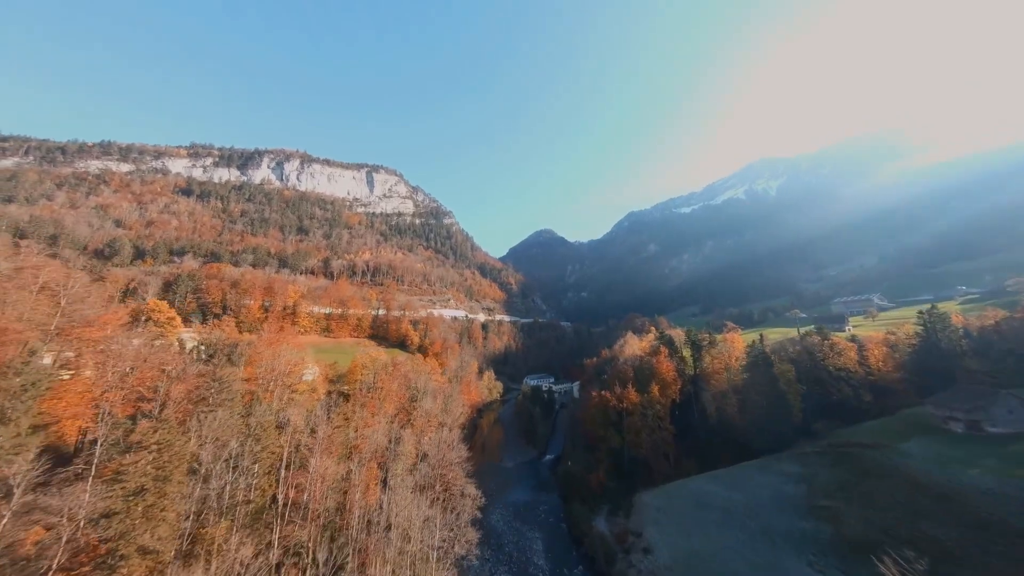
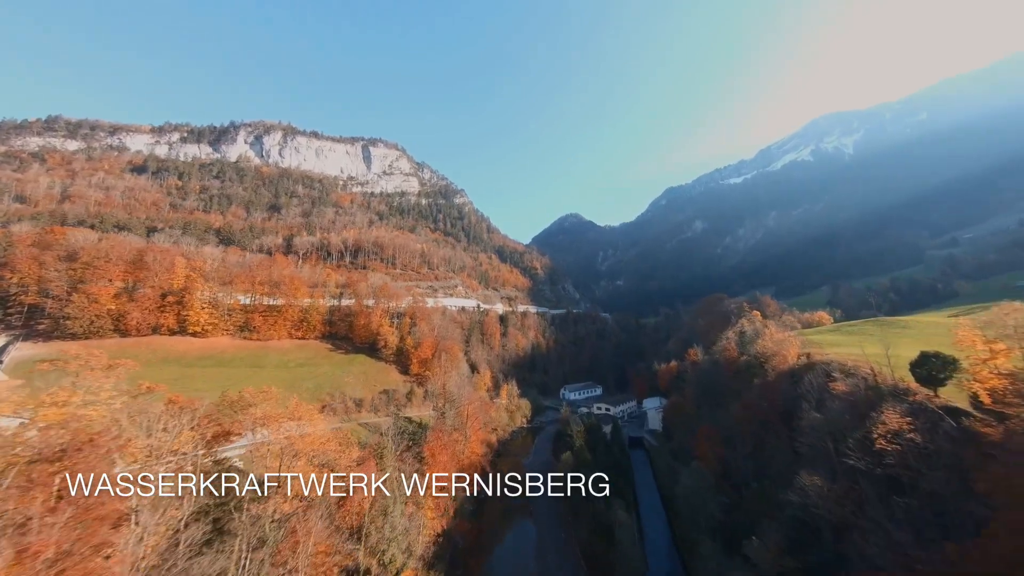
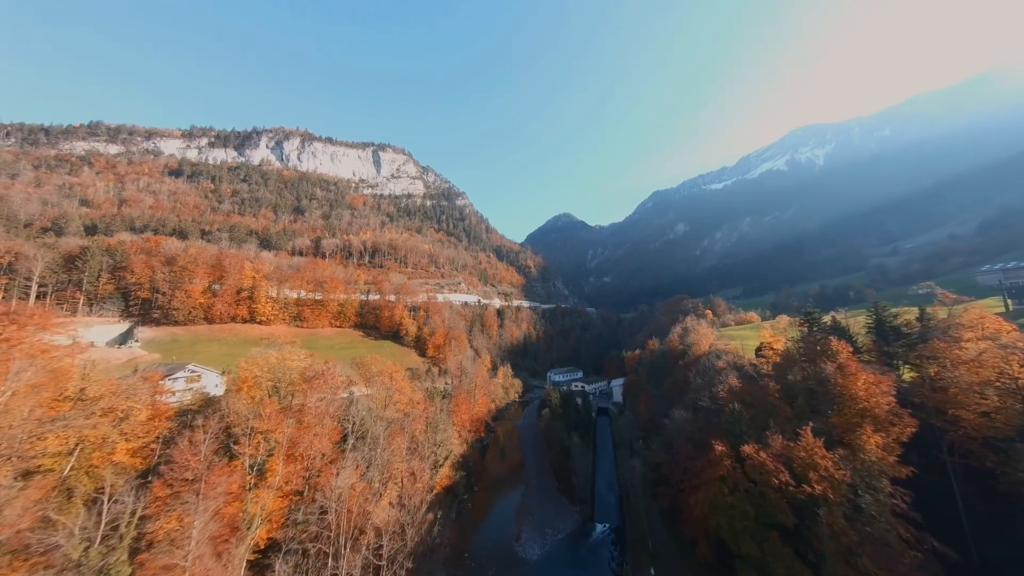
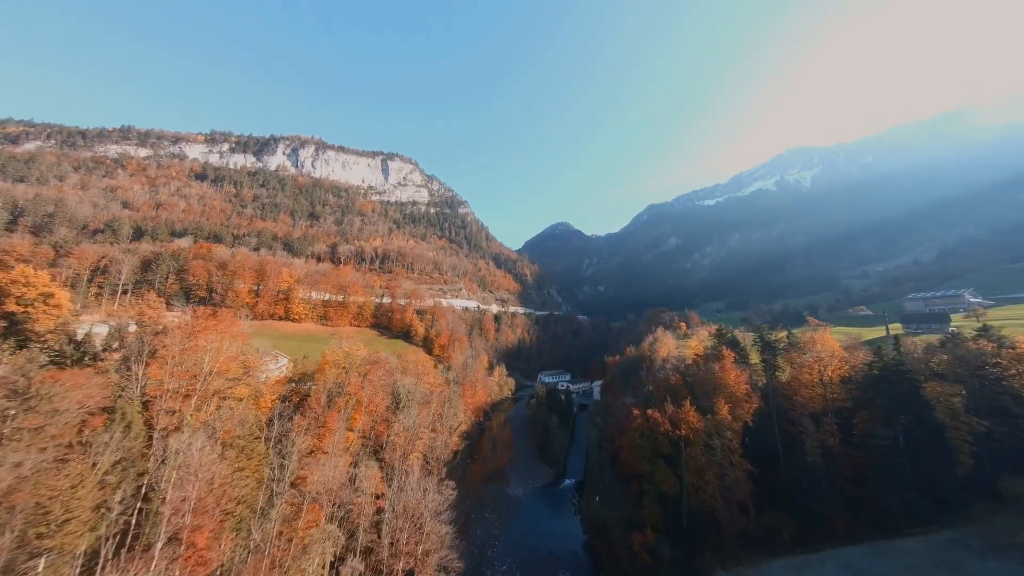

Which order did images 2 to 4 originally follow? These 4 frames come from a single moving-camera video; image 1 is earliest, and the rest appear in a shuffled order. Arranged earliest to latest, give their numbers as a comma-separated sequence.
4, 3, 2
